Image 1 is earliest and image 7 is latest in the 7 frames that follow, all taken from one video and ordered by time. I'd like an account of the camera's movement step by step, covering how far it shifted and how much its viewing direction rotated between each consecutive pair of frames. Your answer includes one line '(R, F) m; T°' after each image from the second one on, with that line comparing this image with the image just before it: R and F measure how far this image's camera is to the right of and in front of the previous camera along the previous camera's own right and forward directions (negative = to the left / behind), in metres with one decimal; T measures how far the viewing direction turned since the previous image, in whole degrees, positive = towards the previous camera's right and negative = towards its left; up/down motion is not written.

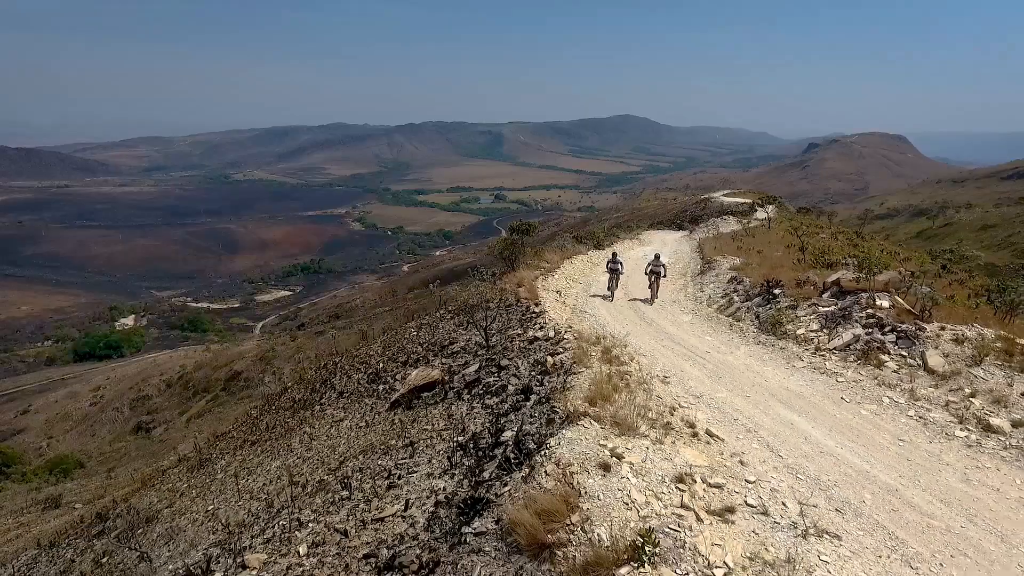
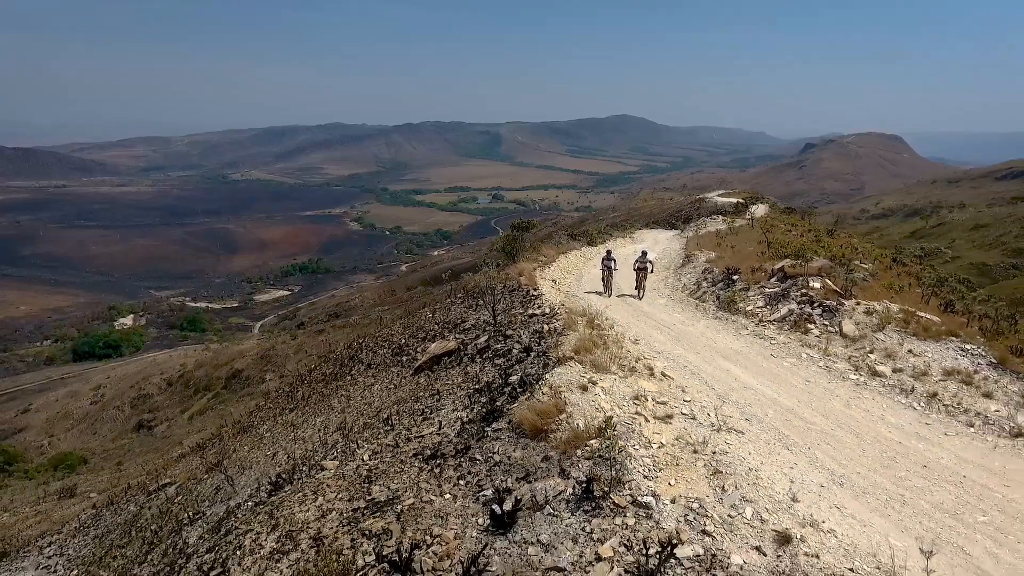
(0.0, -1.1) m; 0°
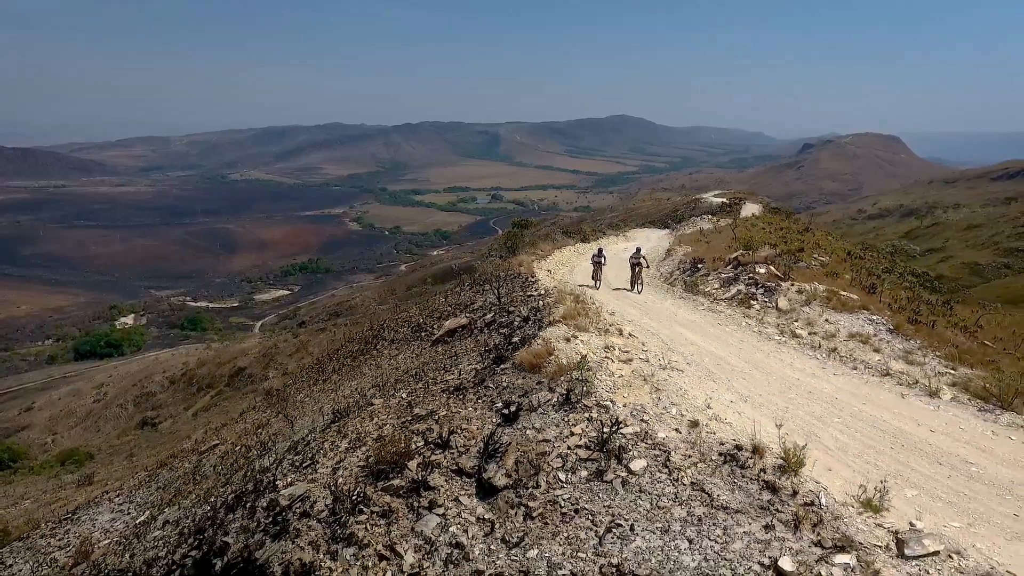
(0.0, -1.3) m; 0°
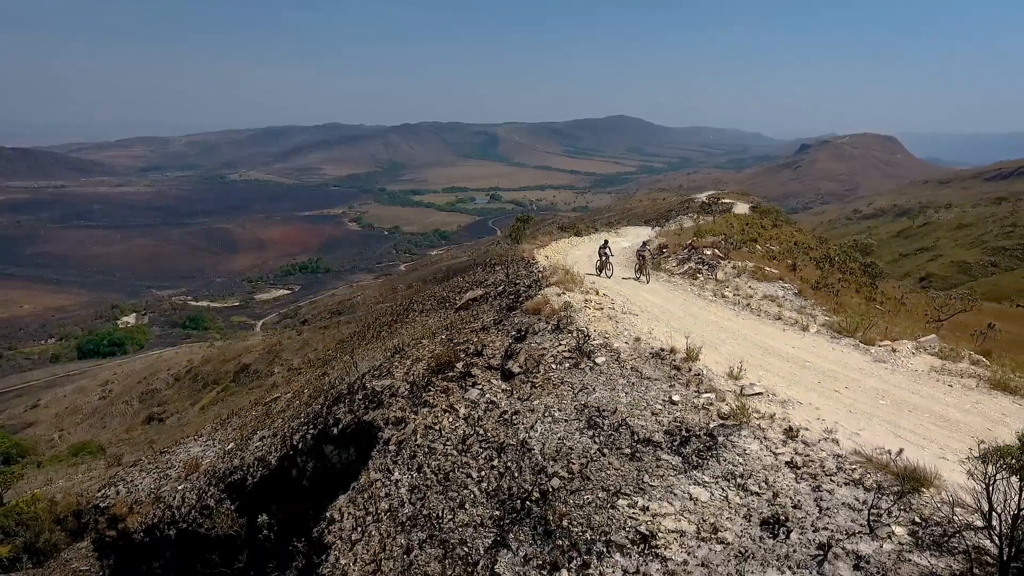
(-0.1, -2.1) m; 0°
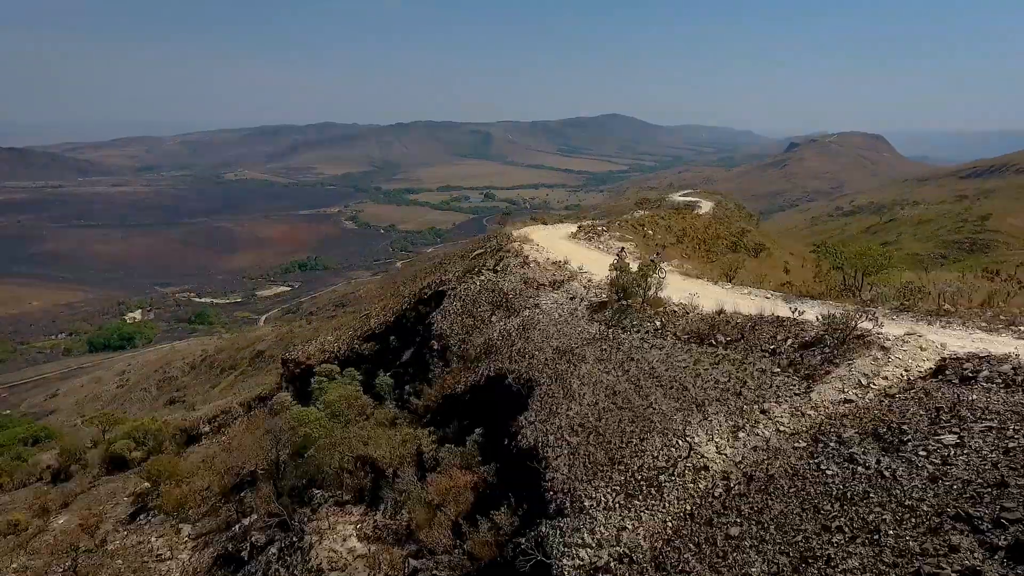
(+0.2, -8.3) m; +1°
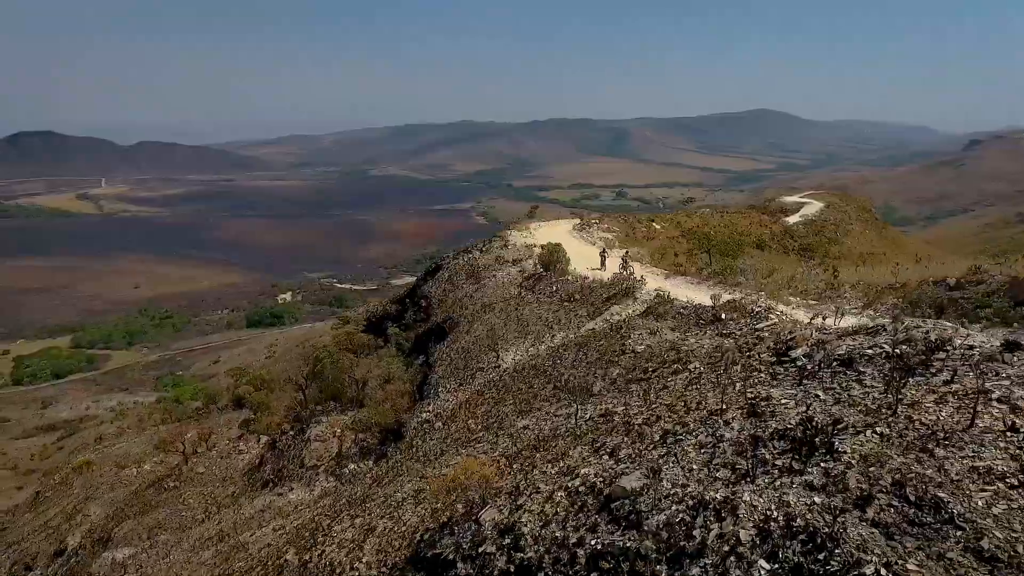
(+3.8, -3.2) m; -11°
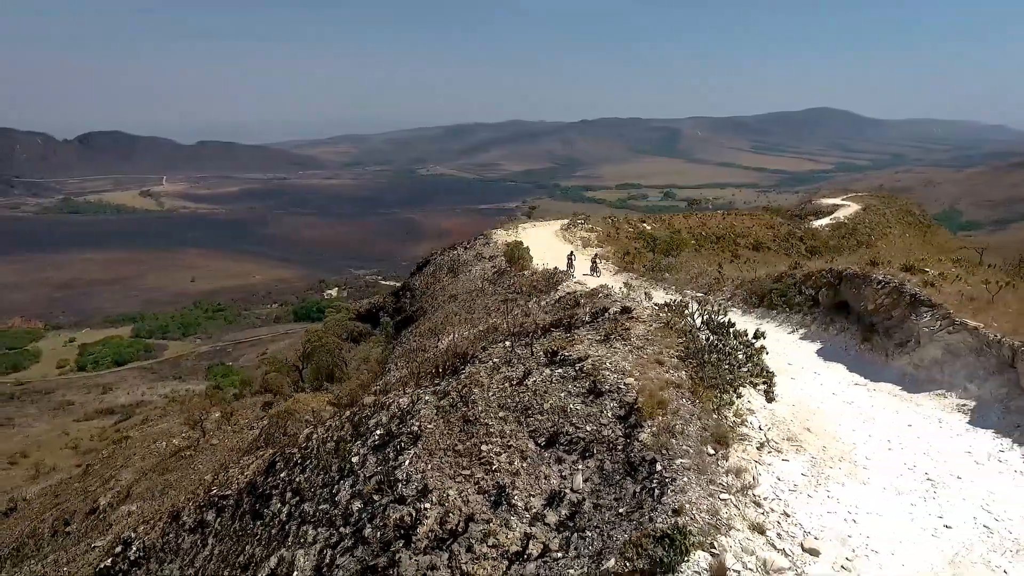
(+1.8, -1.3) m; -4°
